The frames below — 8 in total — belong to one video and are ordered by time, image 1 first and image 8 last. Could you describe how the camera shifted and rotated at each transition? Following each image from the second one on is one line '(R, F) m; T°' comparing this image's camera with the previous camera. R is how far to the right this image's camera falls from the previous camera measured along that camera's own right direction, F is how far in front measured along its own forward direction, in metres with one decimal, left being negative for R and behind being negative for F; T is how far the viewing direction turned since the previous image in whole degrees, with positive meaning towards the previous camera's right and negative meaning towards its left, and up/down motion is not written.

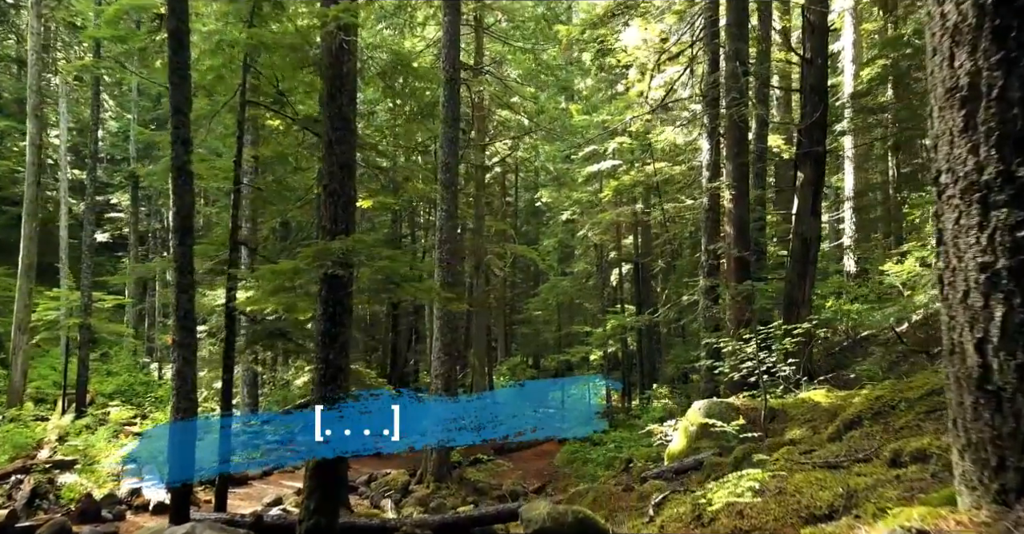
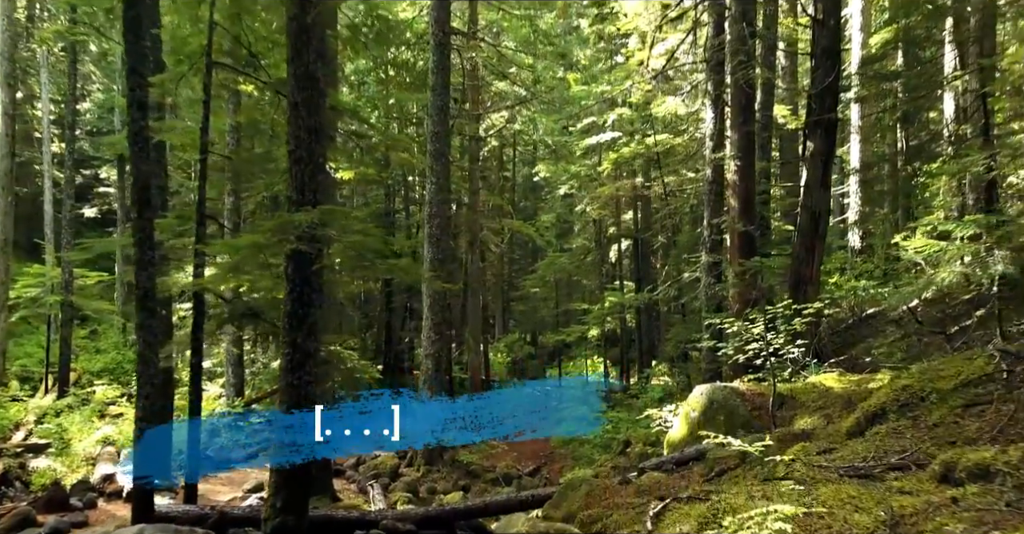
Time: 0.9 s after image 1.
(+0.1, +0.8) m; 0°
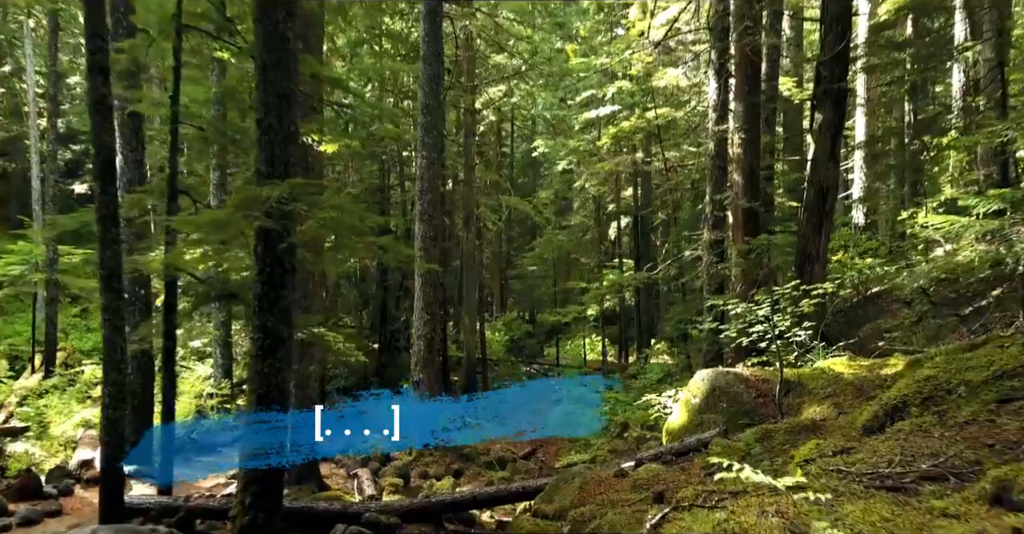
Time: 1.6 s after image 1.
(+0.1, +0.6) m; 0°
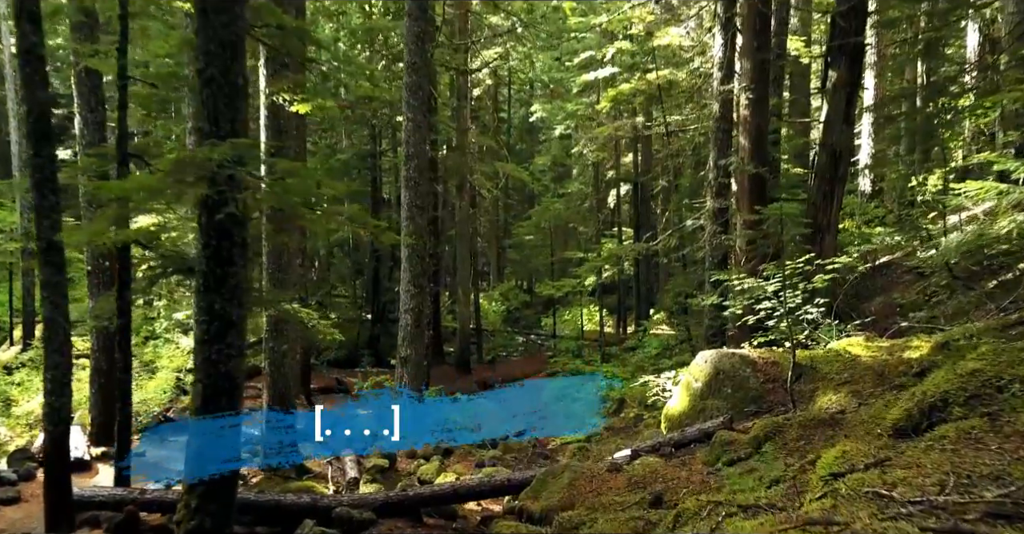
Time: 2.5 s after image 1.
(+0.2, +0.8) m; 0°
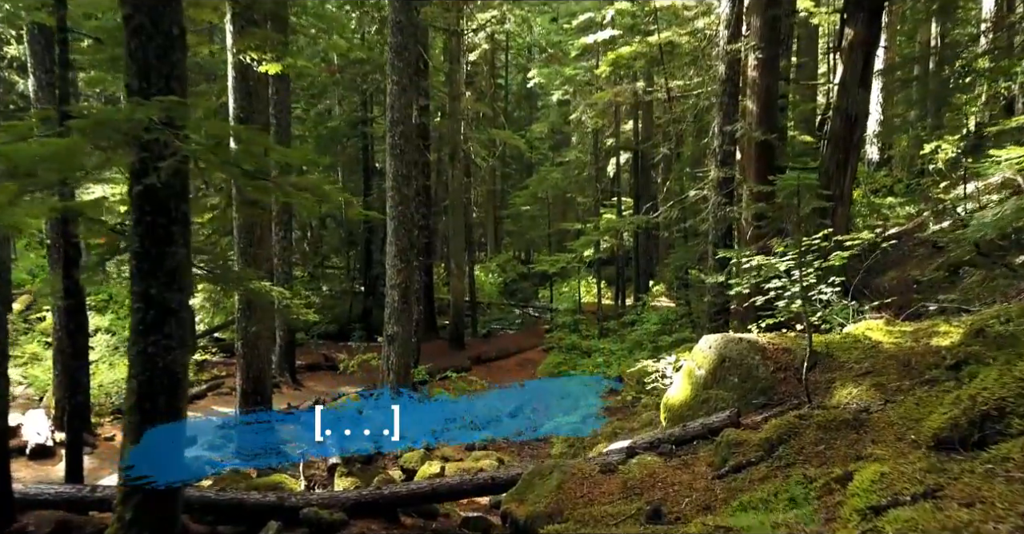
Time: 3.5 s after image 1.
(+0.1, +0.8) m; 0°
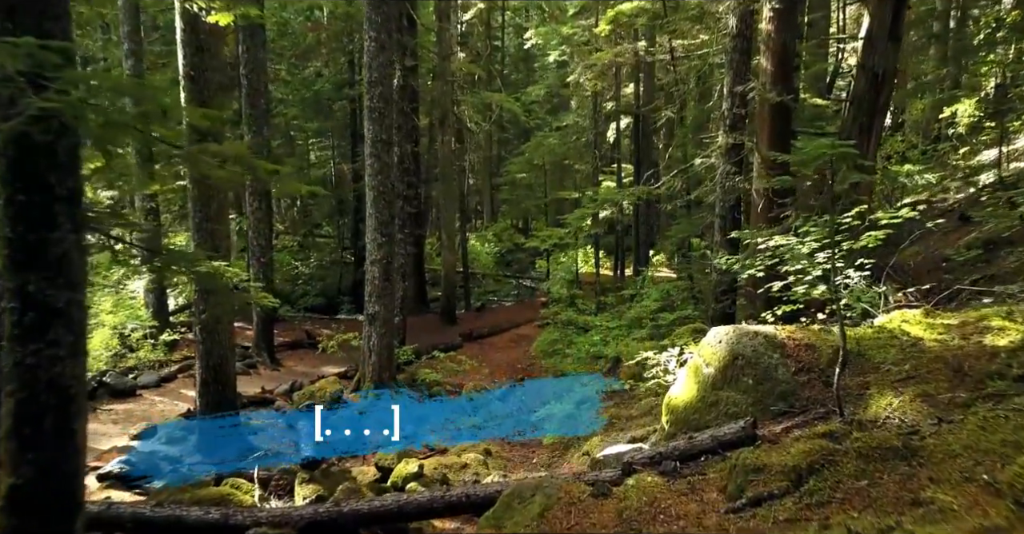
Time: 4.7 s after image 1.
(+0.2, +1.1) m; 0°
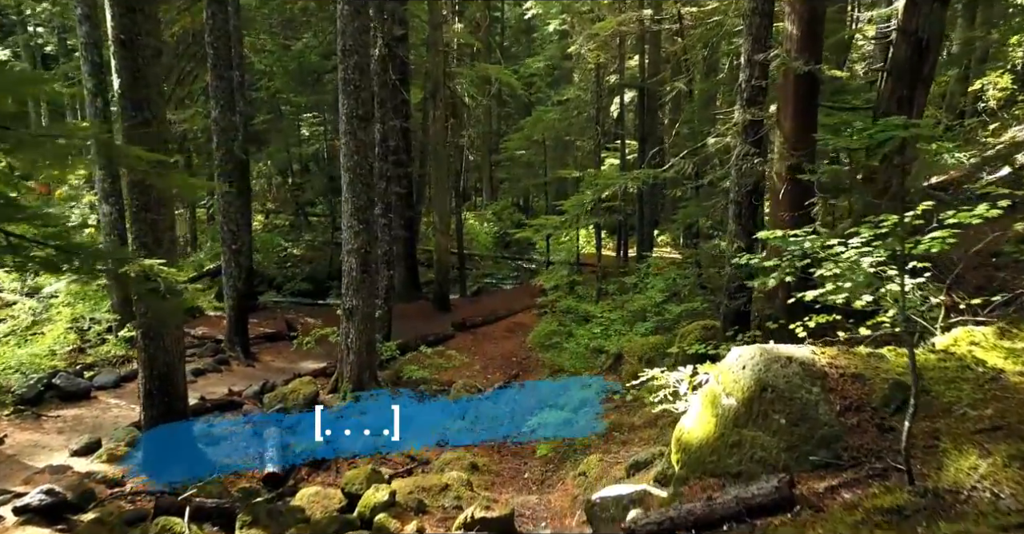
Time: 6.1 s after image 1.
(+0.2, +1.3) m; 0°
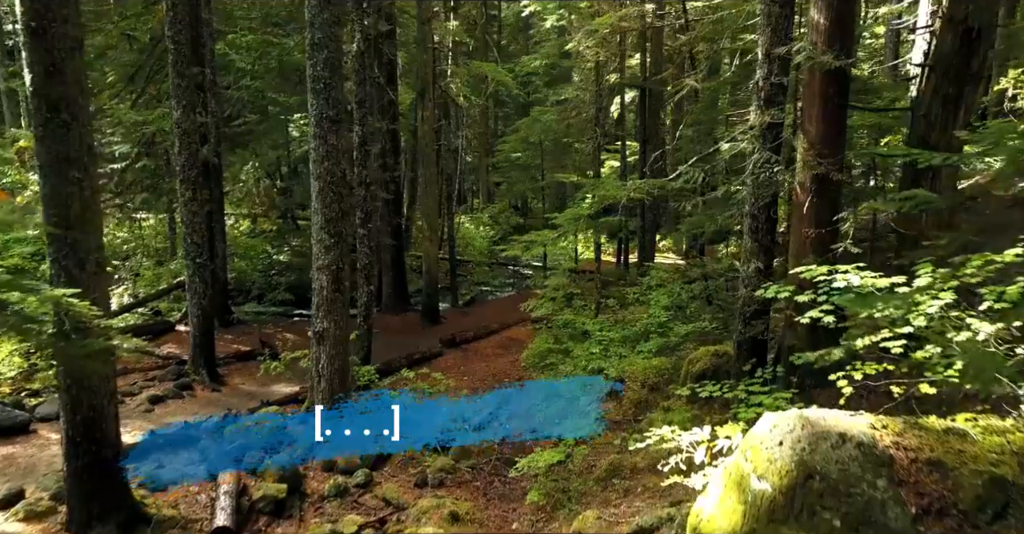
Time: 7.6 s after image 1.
(+0.1, +1.2) m; 0°
